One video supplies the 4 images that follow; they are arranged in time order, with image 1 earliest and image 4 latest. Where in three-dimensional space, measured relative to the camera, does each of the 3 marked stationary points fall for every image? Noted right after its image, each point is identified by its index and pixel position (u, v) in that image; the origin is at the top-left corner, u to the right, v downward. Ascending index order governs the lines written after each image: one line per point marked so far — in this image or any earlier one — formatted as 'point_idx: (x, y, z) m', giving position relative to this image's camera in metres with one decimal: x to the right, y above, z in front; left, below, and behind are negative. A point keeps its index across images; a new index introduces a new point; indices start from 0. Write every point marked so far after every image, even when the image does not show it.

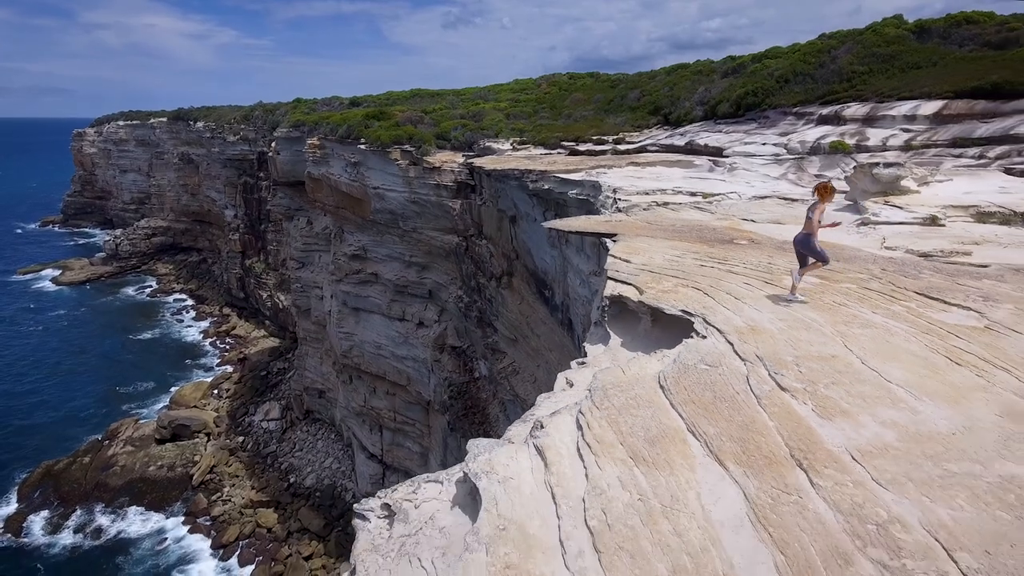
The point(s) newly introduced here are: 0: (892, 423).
0: (+2.1, -0.8, +4.0) m
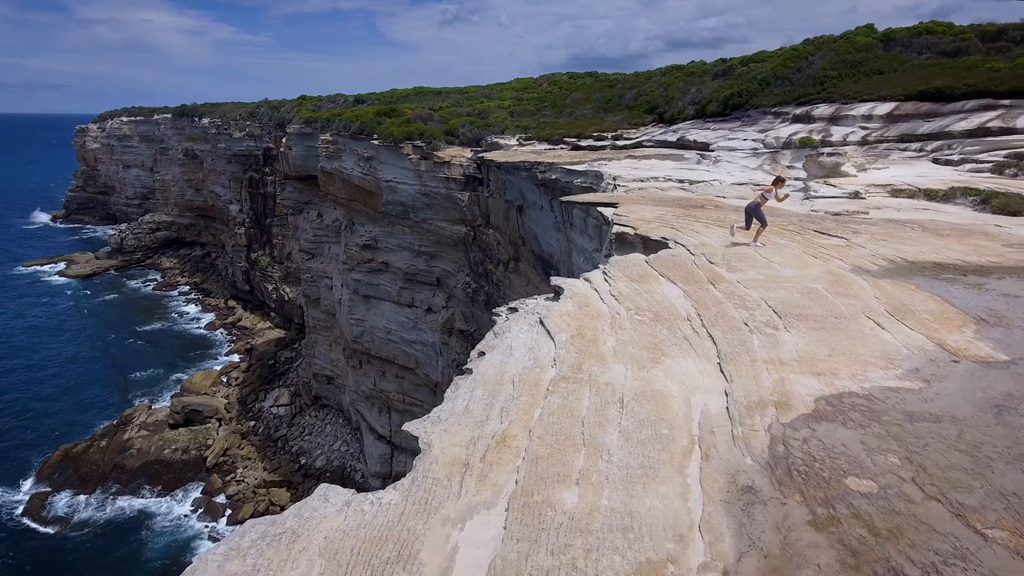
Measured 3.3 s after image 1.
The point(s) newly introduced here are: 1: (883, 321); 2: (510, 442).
0: (+2.7, +0.2, +7.9) m
1: (+3.2, -0.3, +6.2) m
2: (0.0, -0.9, +4.0) m
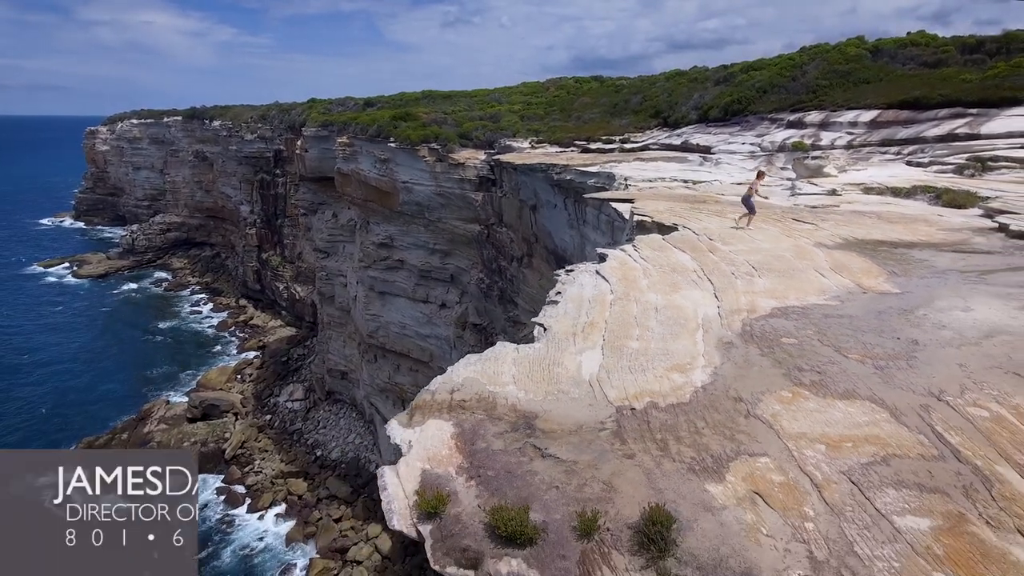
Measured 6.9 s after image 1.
0: (+3.6, +0.6, +10.9) m
1: (+4.1, +0.2, +9.2) m
2: (+0.8, -0.4, +7.1) m
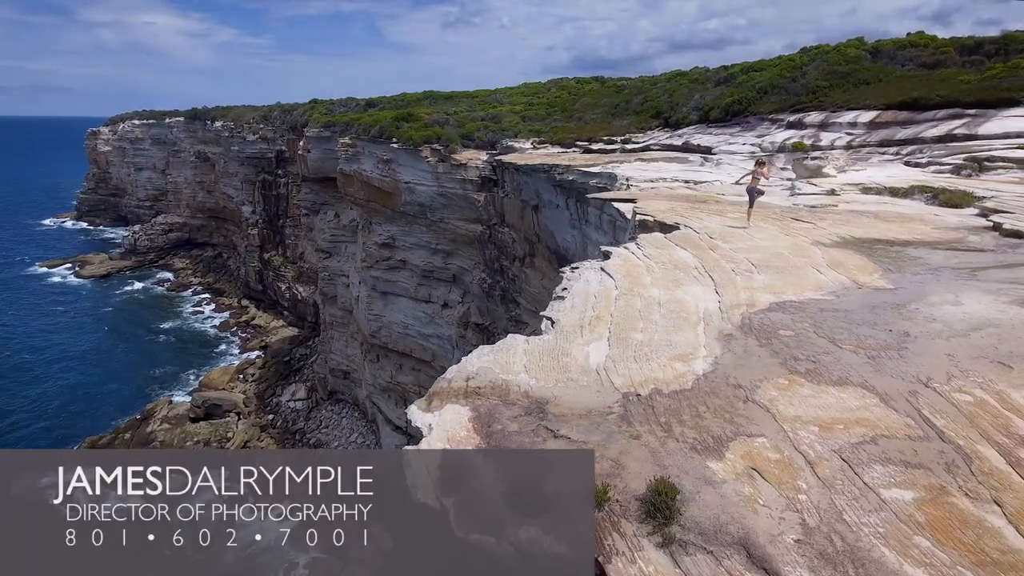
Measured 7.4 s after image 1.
0: (+3.7, +0.7, +11.3) m
1: (+4.2, +0.2, +9.6) m
2: (+0.9, -0.3, +7.4) m
